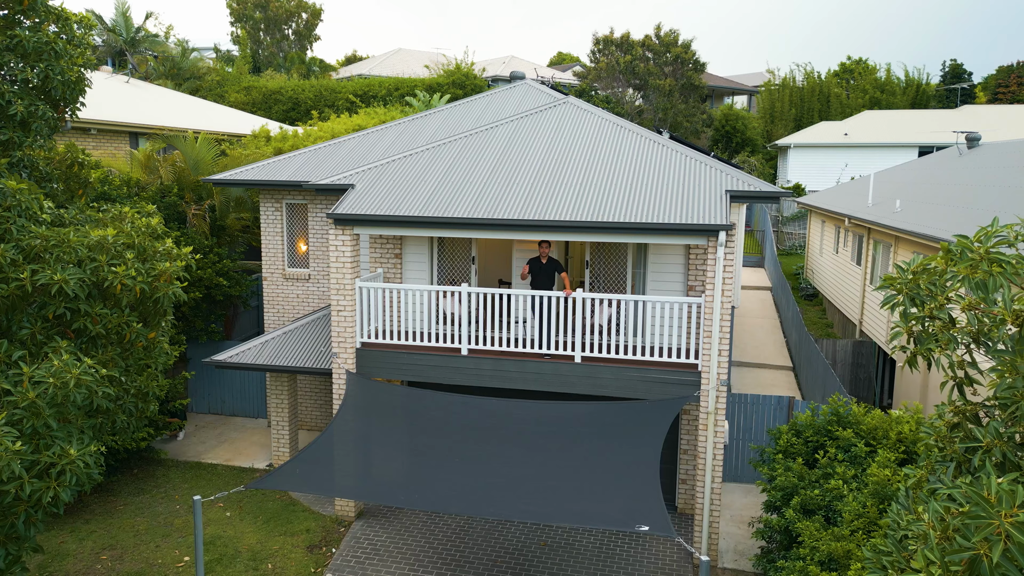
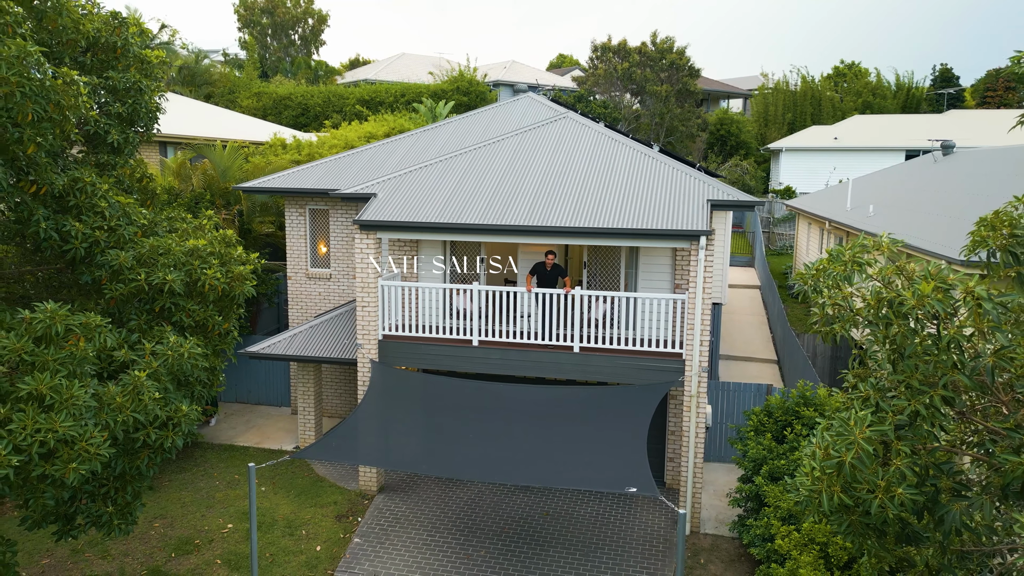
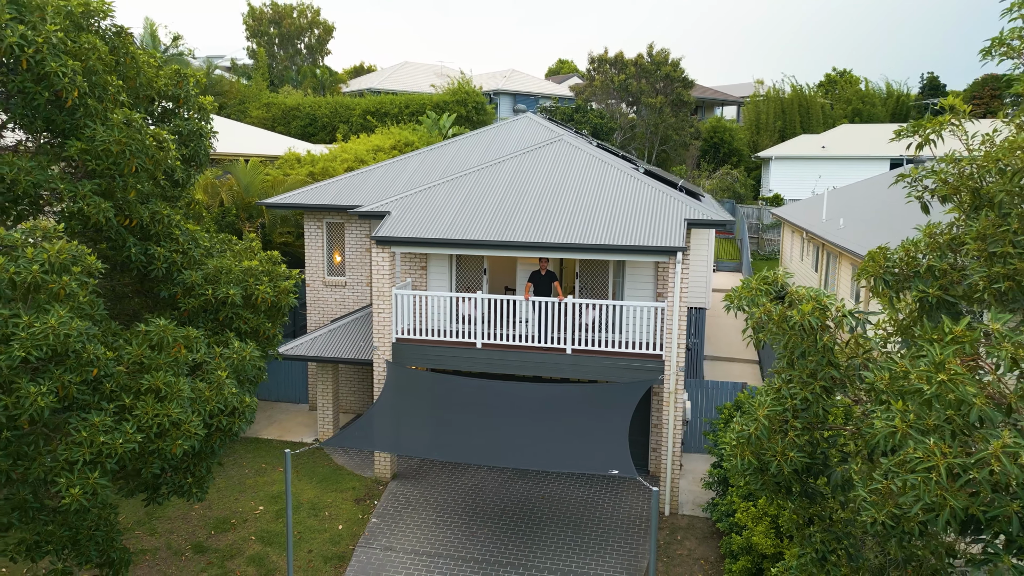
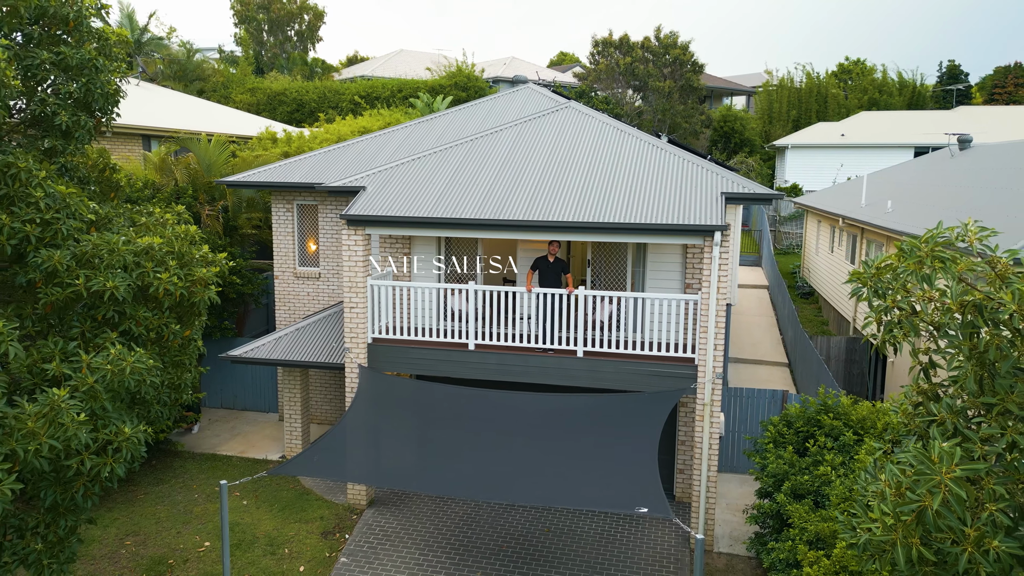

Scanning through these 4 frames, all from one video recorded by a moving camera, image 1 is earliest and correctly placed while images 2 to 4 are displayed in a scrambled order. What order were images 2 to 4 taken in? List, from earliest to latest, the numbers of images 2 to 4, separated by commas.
4, 2, 3
